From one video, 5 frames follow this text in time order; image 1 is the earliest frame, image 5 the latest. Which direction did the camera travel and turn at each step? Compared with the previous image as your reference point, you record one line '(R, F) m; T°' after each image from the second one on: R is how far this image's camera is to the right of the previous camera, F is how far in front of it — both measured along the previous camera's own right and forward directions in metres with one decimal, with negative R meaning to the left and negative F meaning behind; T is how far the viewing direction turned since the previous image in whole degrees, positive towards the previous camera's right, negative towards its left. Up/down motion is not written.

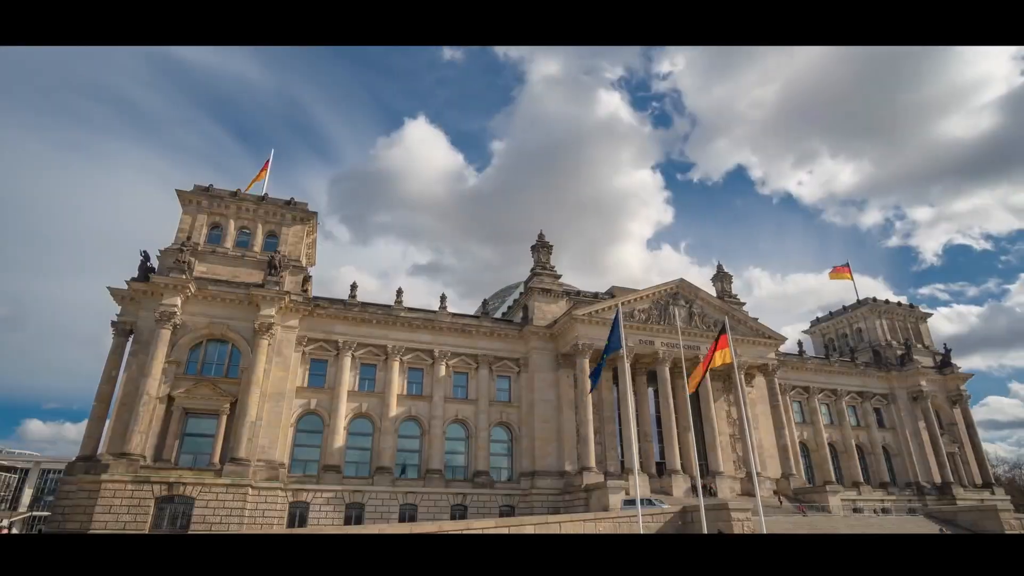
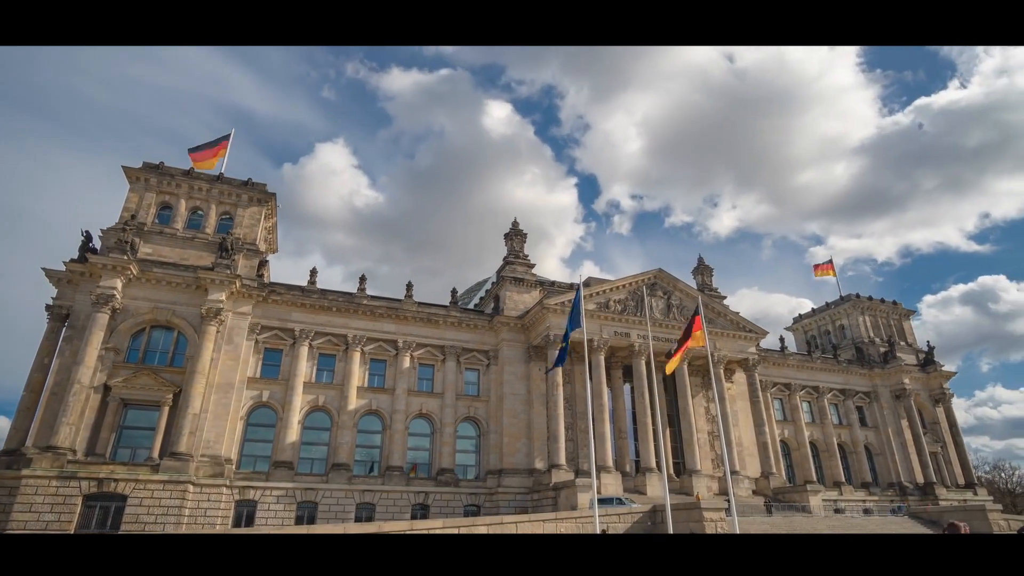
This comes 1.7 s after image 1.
(+1.2, +2.0) m; +1°
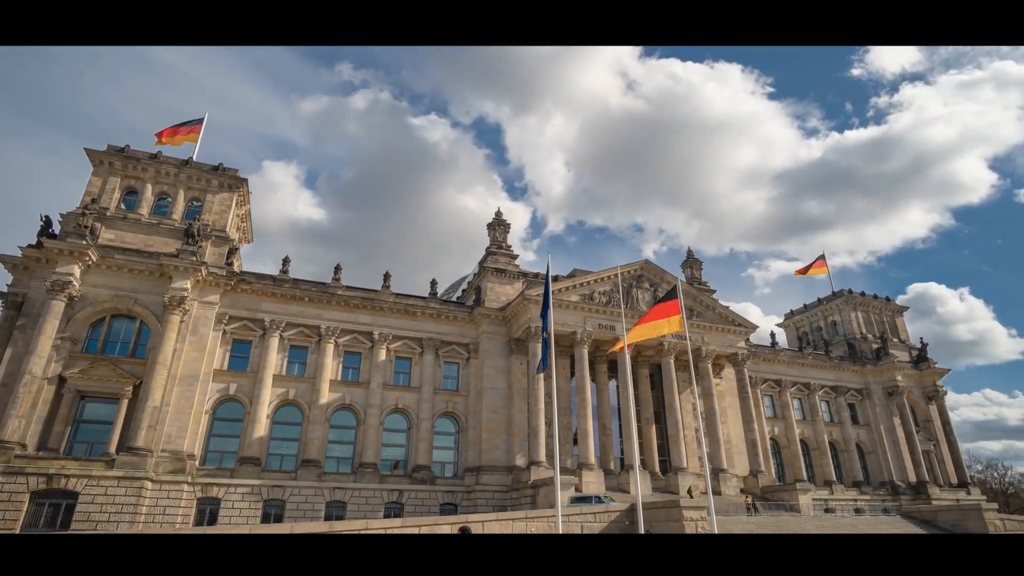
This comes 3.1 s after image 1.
(+1.0, +1.4) m; 0°
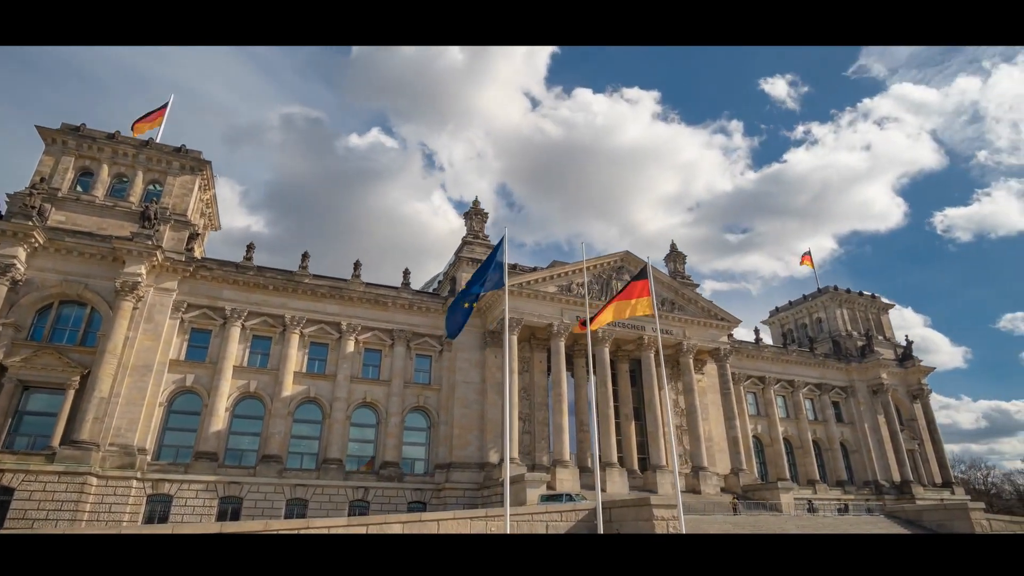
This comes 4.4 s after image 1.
(+1.0, +1.4) m; +1°
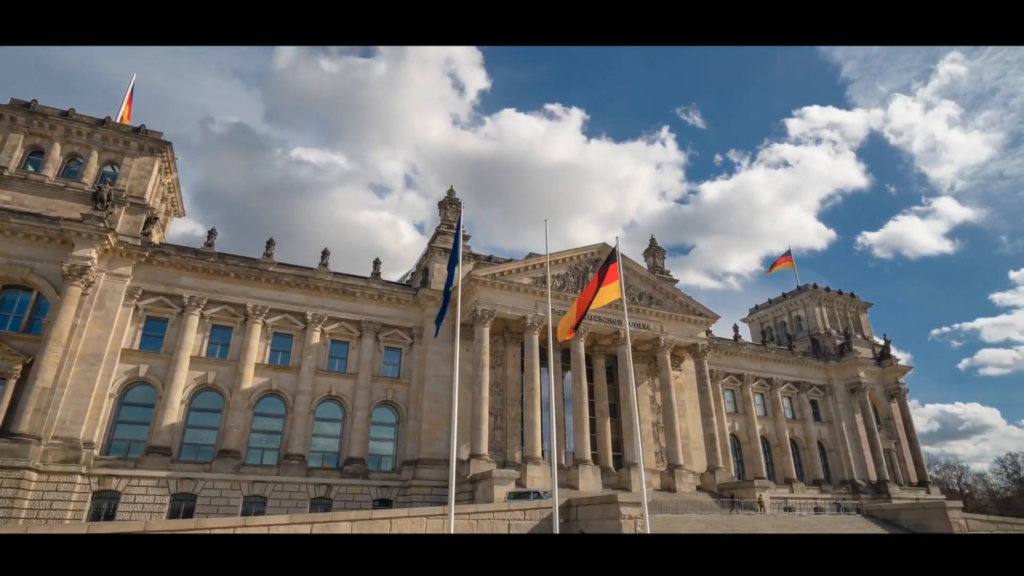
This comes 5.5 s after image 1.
(+0.7, +1.1) m; +1°
